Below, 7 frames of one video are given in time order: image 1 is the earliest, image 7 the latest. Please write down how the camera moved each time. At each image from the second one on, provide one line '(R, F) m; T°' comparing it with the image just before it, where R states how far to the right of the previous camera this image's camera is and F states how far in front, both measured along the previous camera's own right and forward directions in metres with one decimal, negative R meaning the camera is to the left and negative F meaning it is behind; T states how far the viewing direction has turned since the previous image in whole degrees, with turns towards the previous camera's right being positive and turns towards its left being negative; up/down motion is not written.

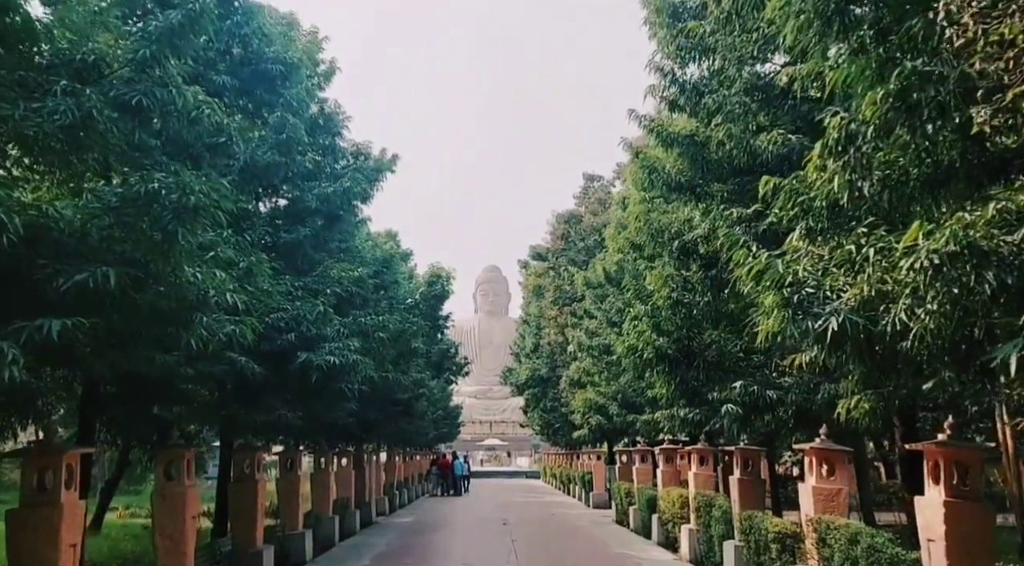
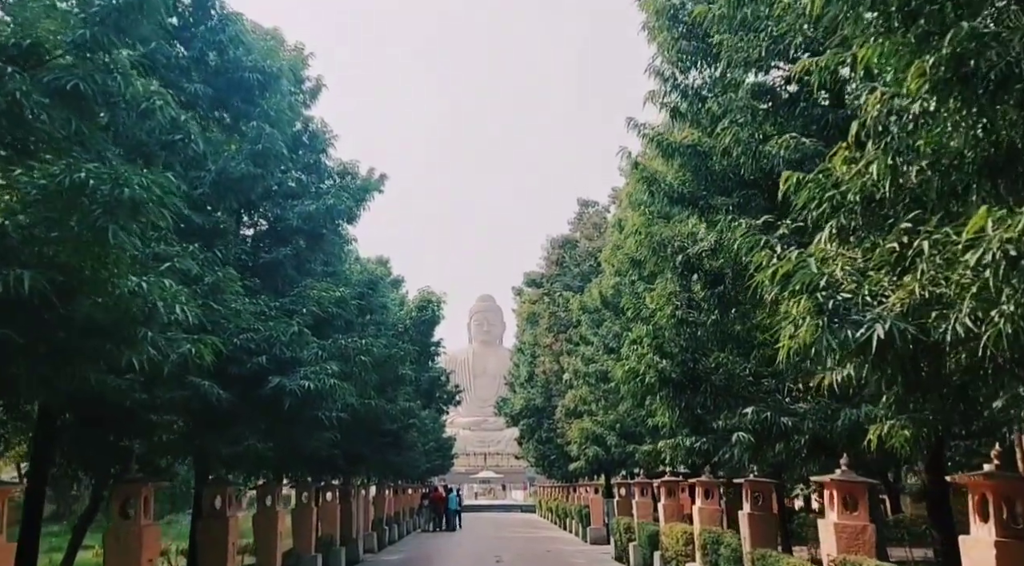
(0.0, +0.6) m; 0°
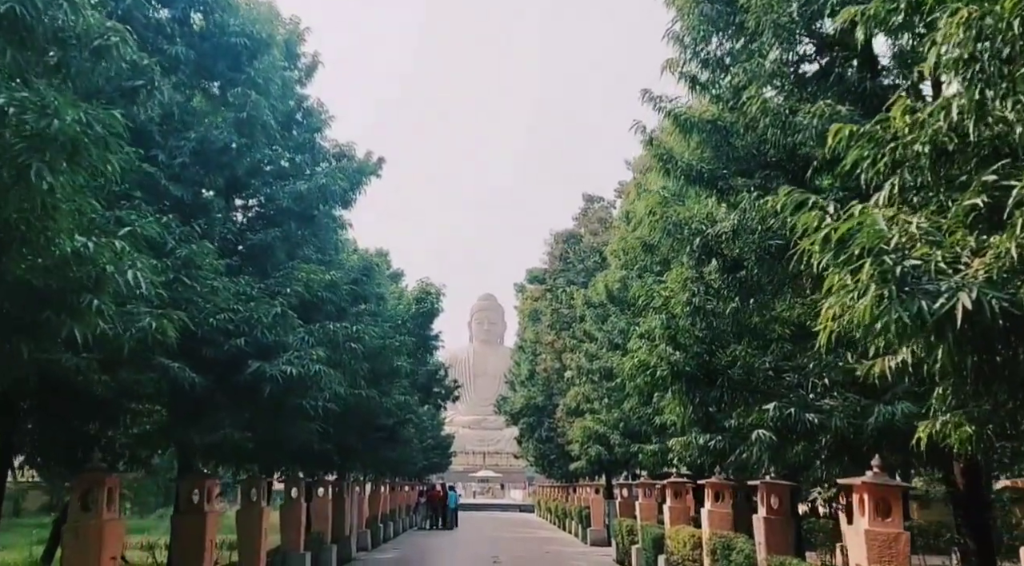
(0.0, +0.6) m; 0°
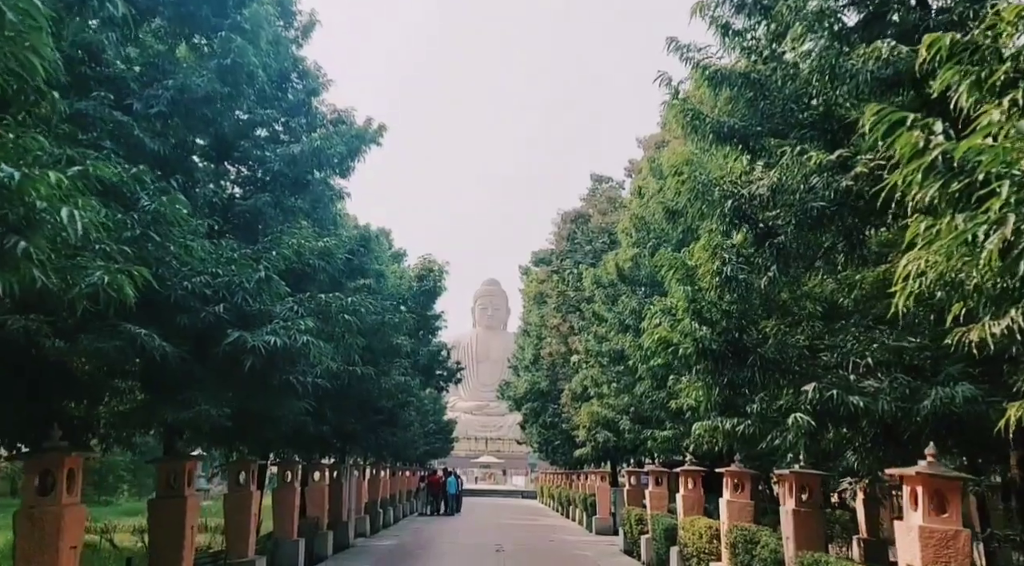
(-0.1, +0.7) m; 0°
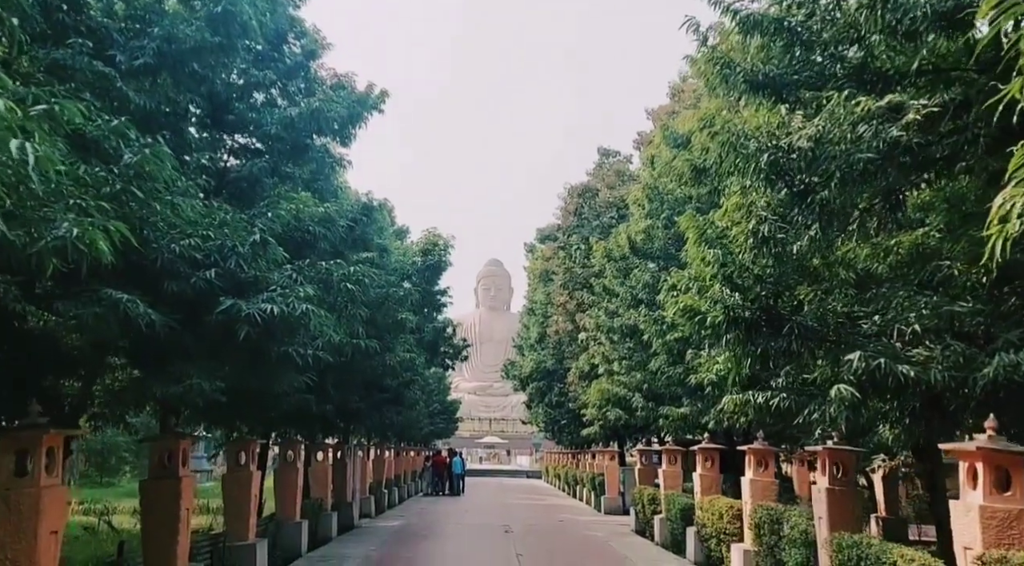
(-0.1, +0.5) m; 0°
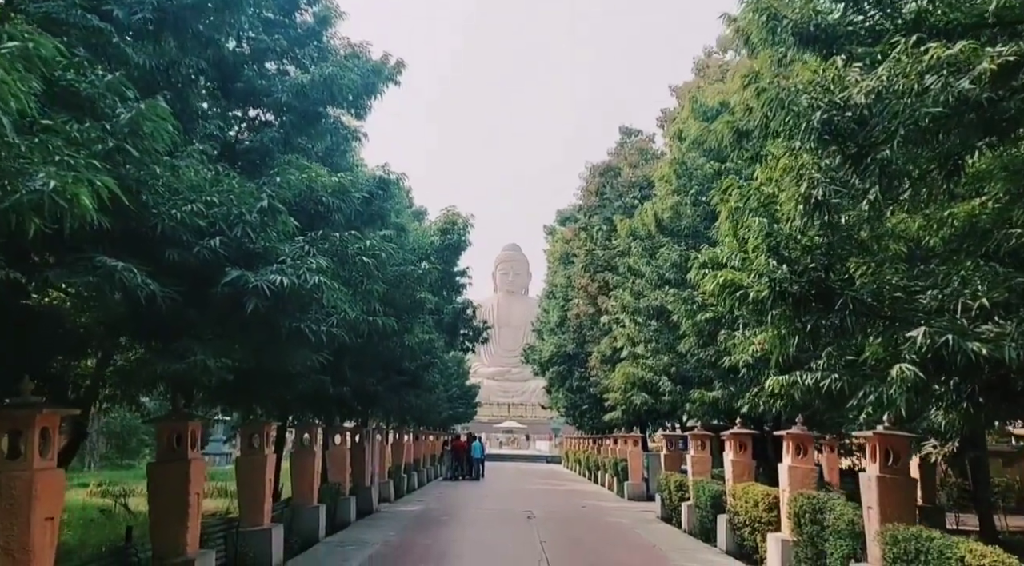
(-0.1, +0.5) m; -1°
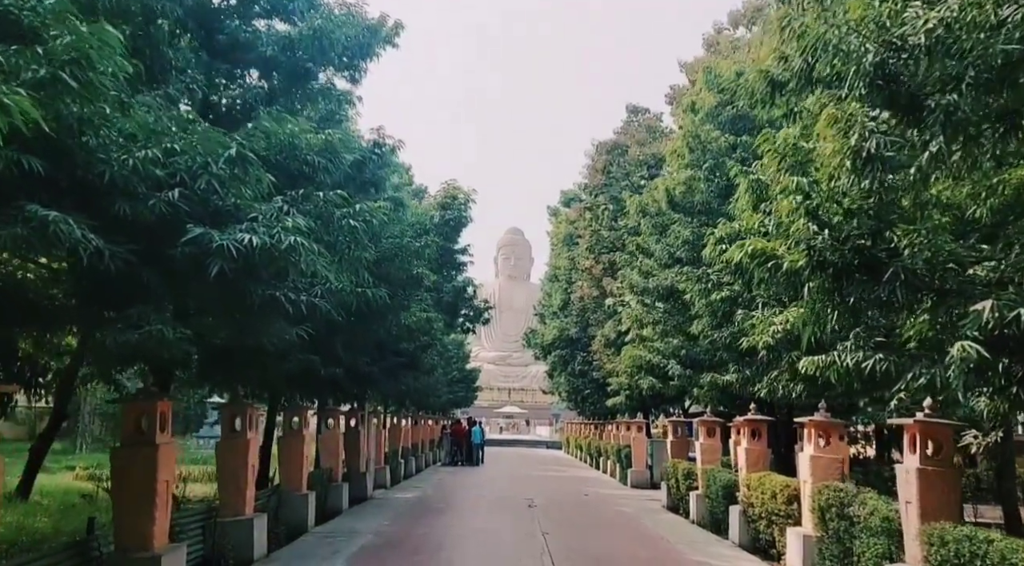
(0.0, +0.7) m; 0°
